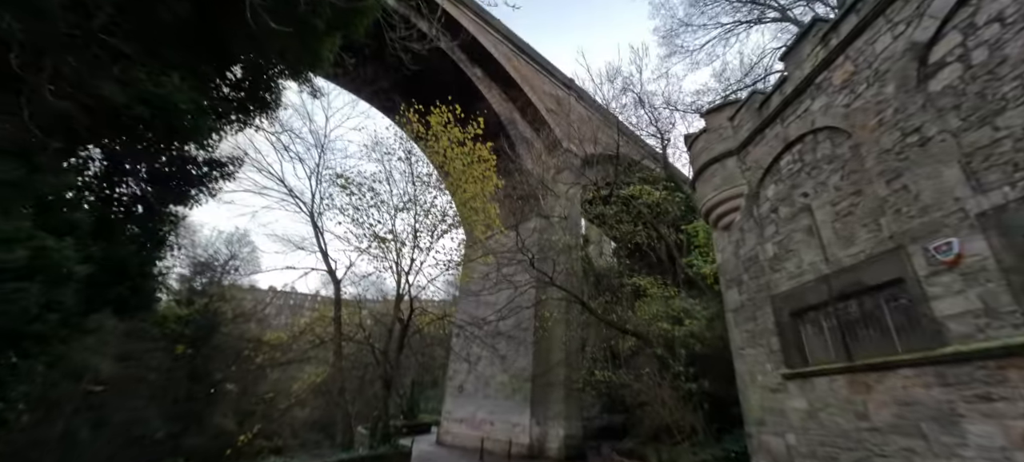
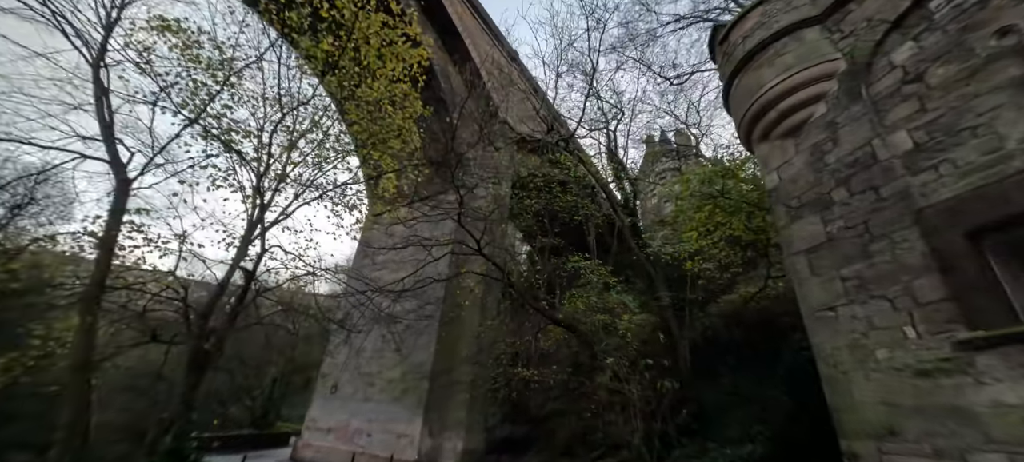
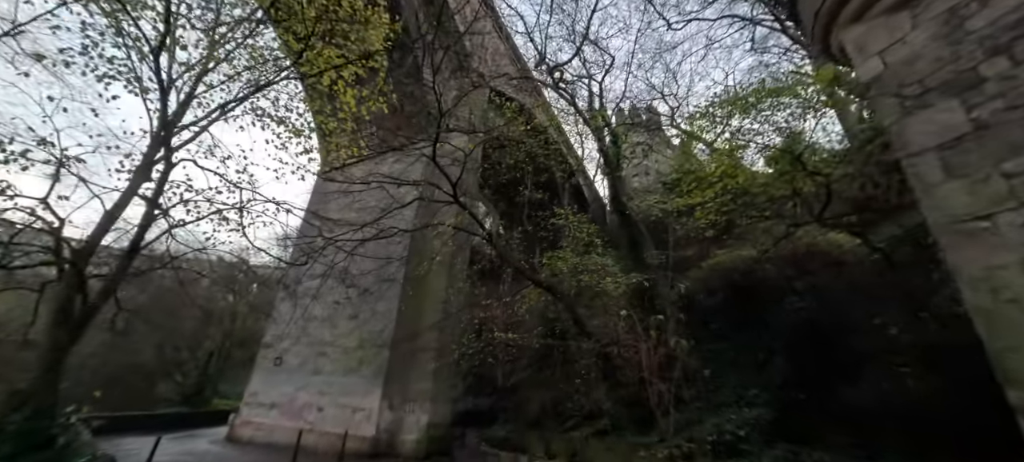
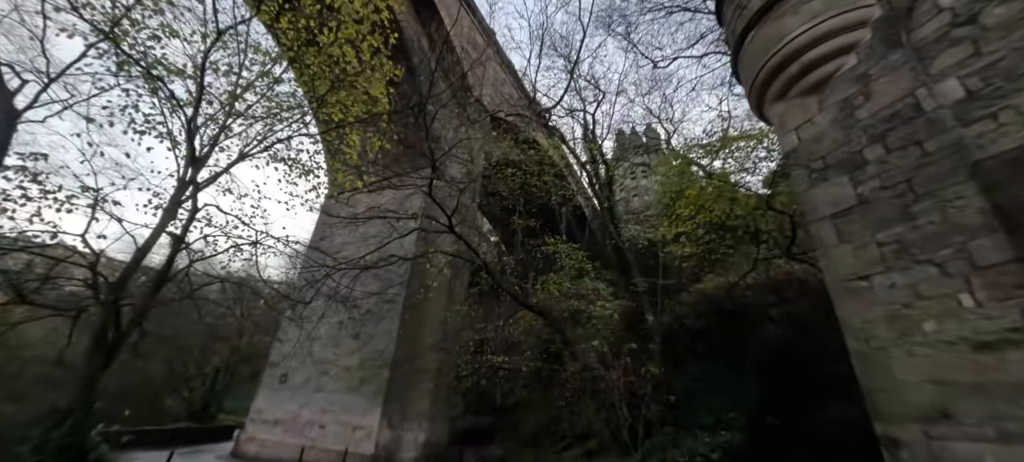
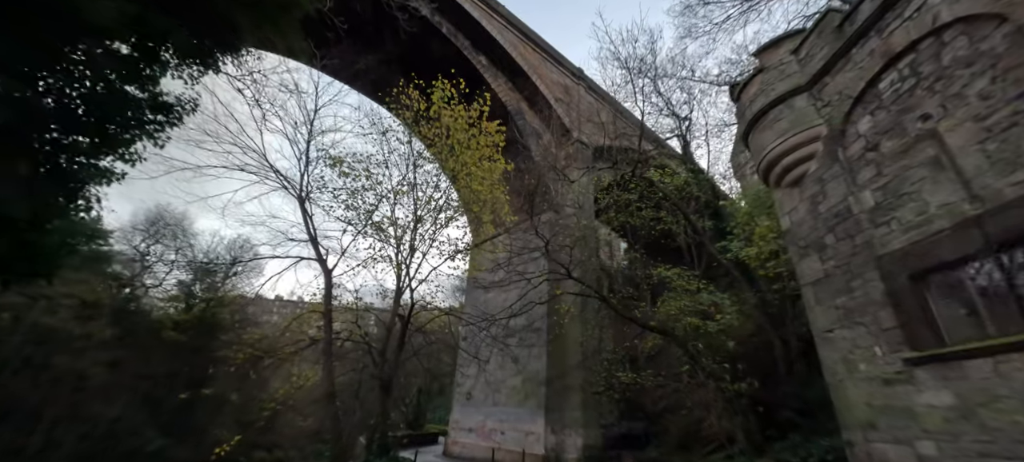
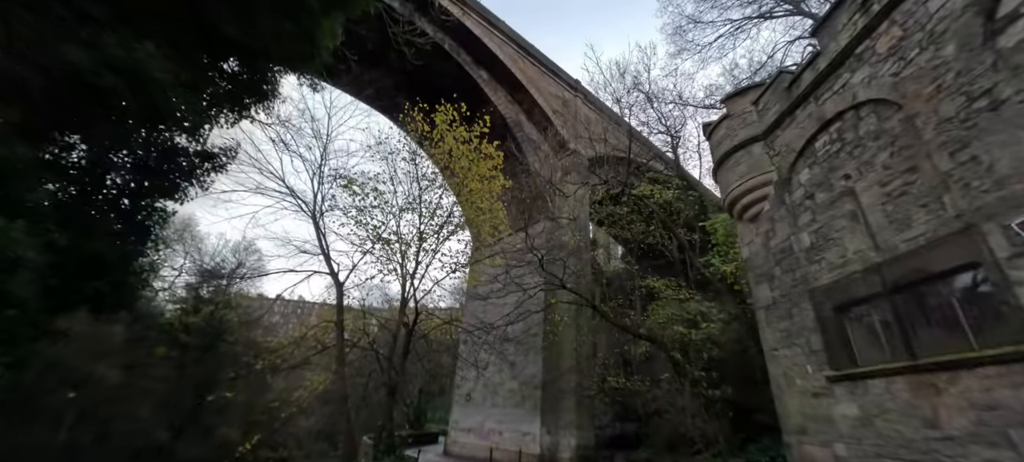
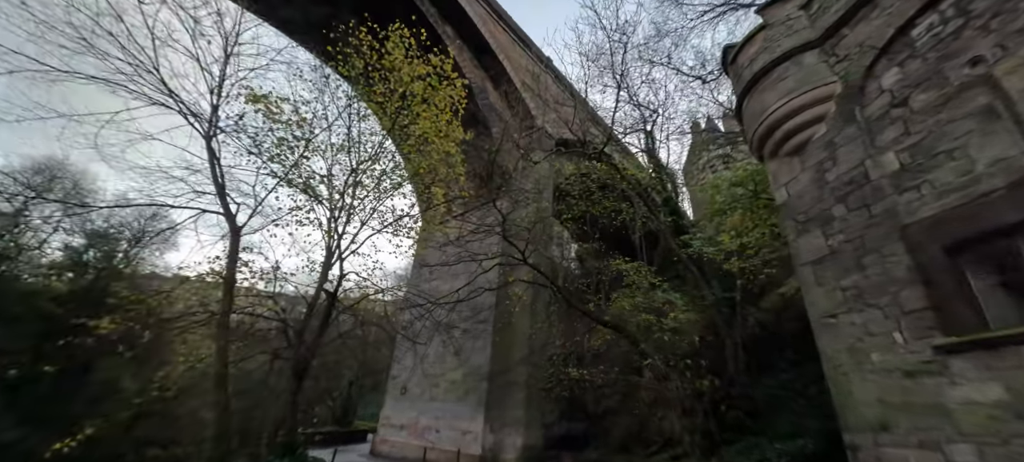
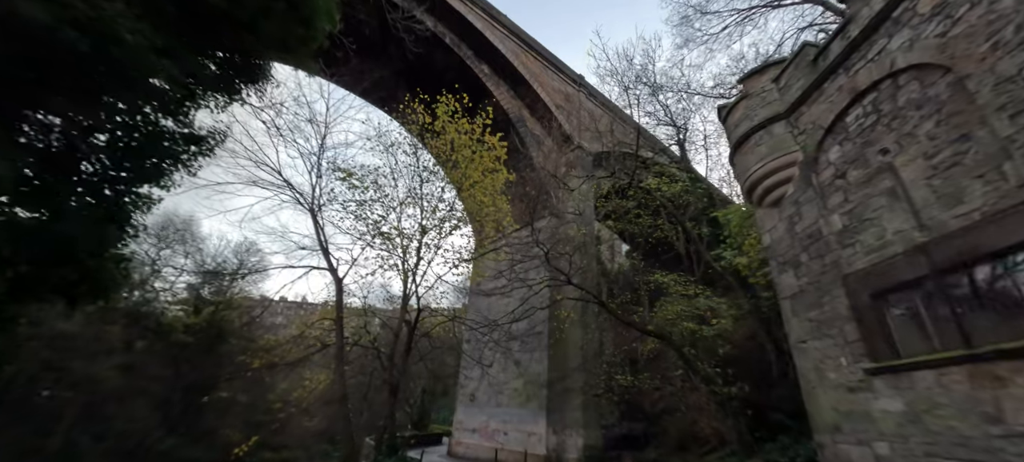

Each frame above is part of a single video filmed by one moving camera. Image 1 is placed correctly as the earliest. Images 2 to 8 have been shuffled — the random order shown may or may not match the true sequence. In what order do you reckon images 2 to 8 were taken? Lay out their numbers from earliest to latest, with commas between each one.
6, 8, 5, 7, 2, 4, 3
